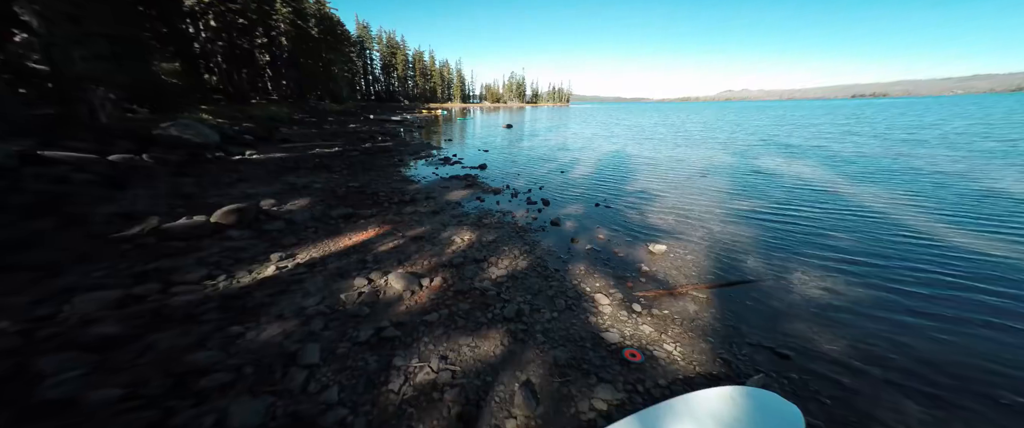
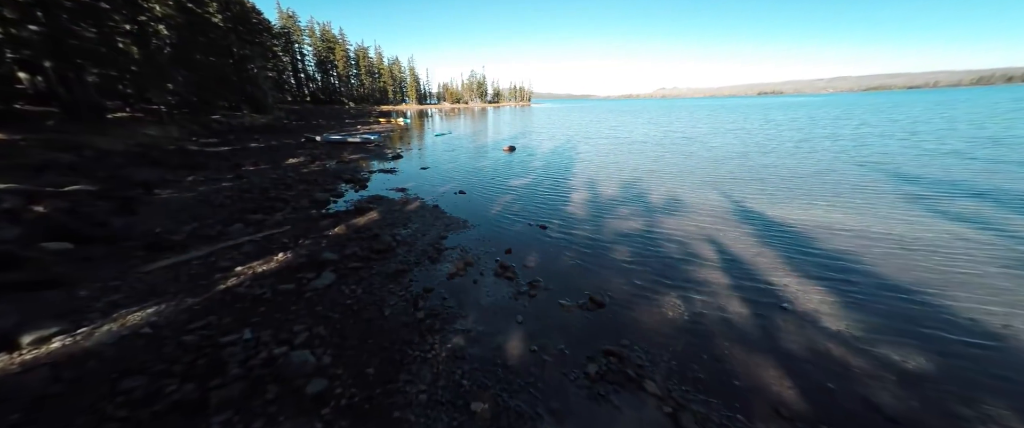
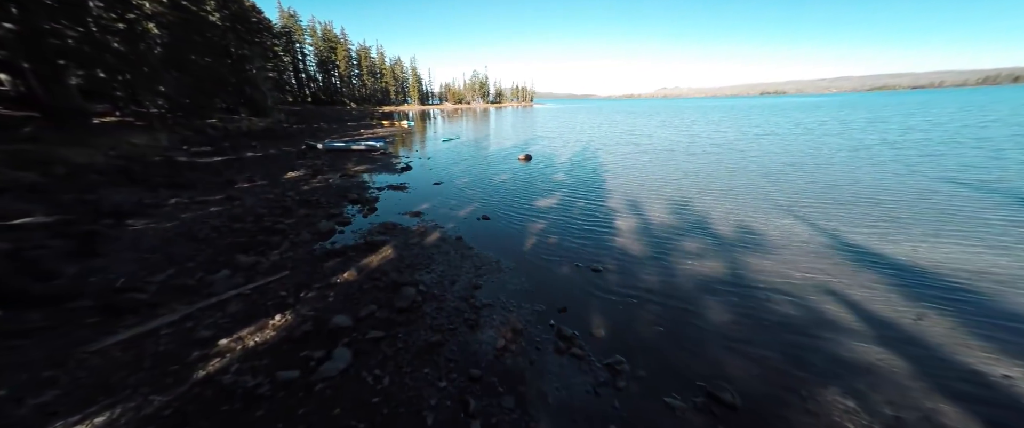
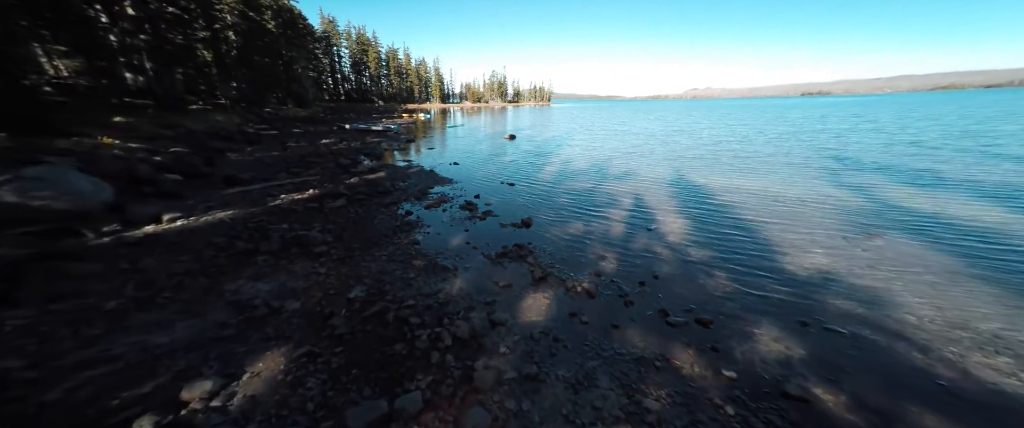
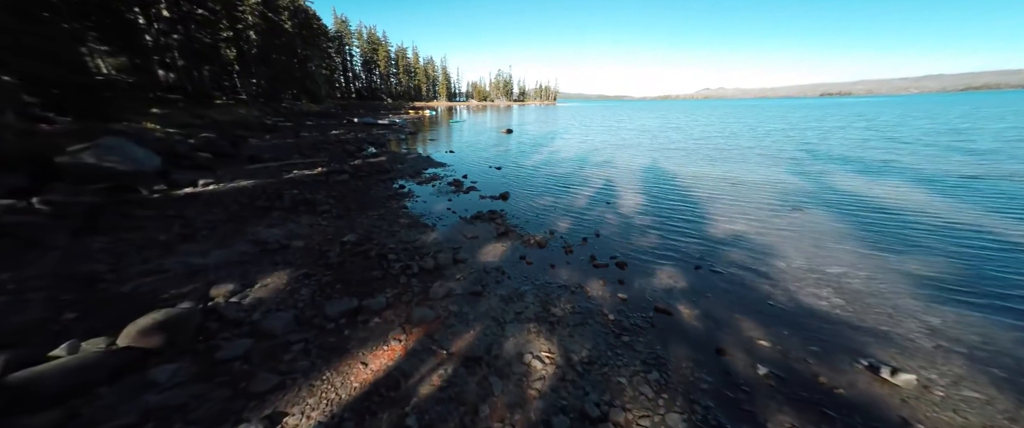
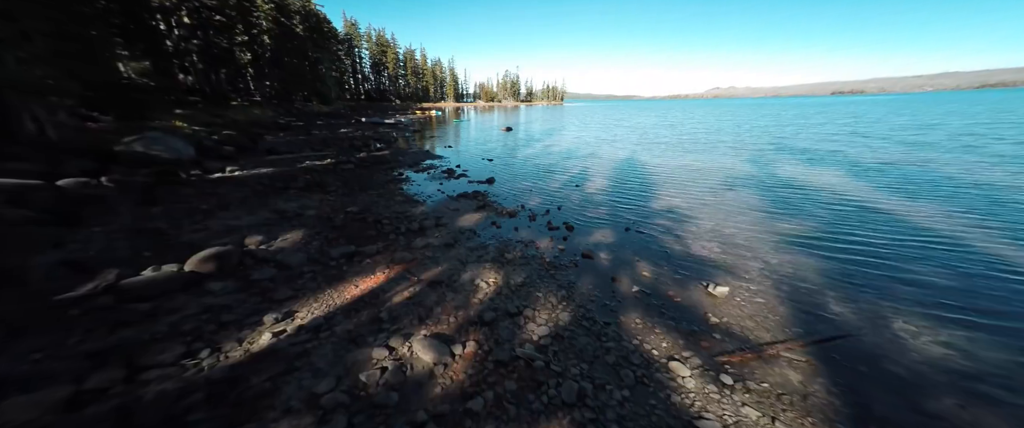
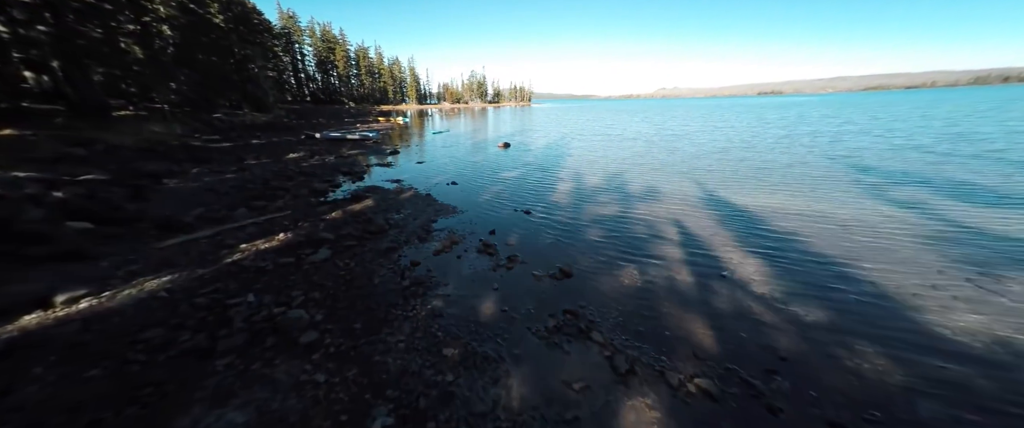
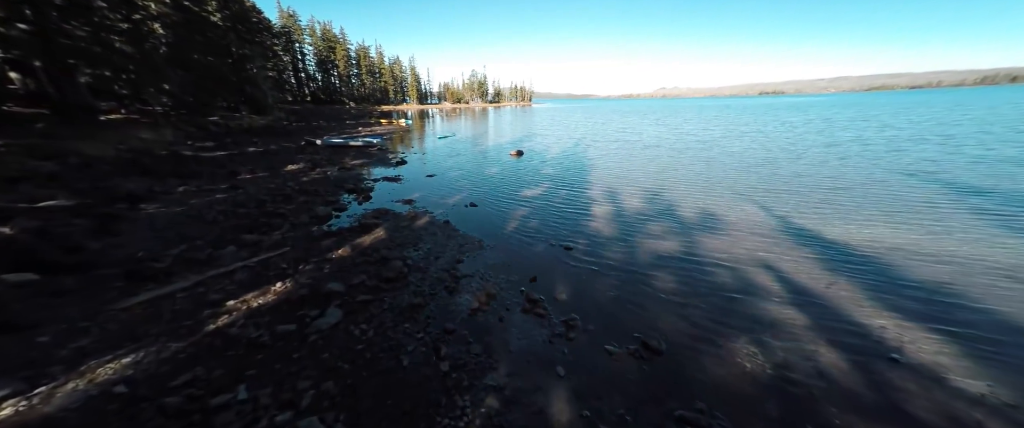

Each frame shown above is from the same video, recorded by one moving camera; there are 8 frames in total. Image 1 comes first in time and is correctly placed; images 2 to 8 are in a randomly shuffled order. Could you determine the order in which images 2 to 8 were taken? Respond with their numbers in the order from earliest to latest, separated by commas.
6, 5, 4, 7, 2, 8, 3
